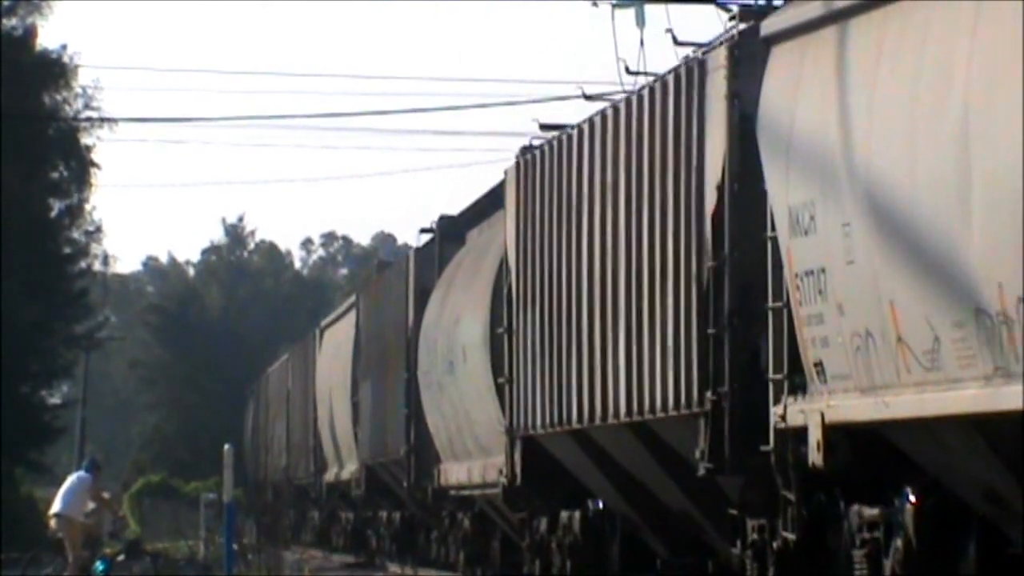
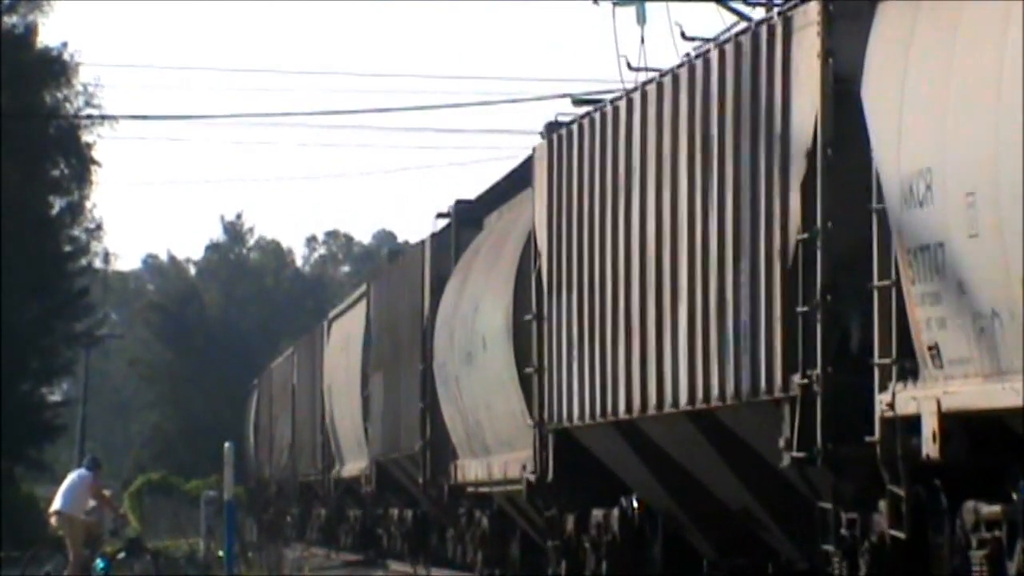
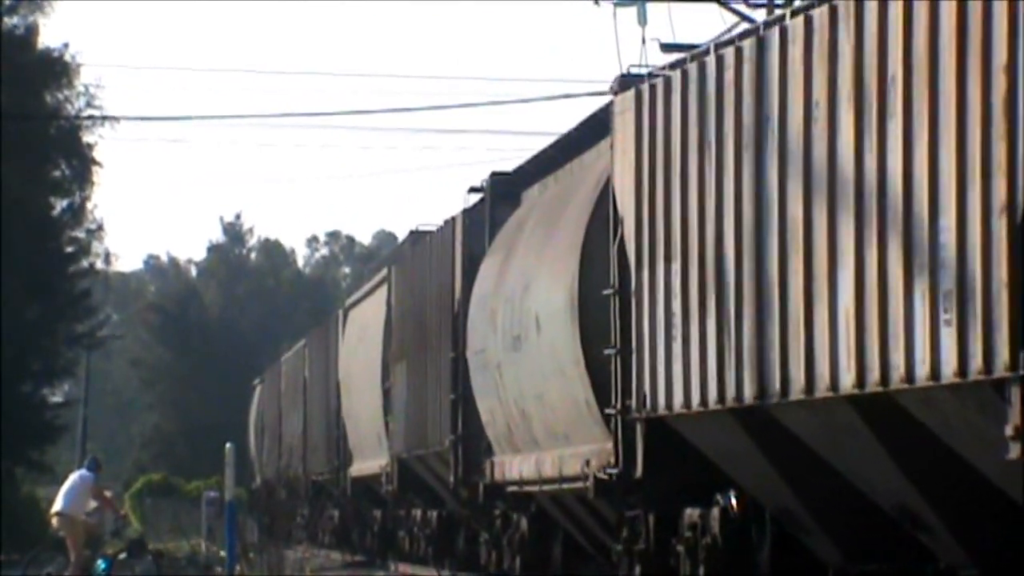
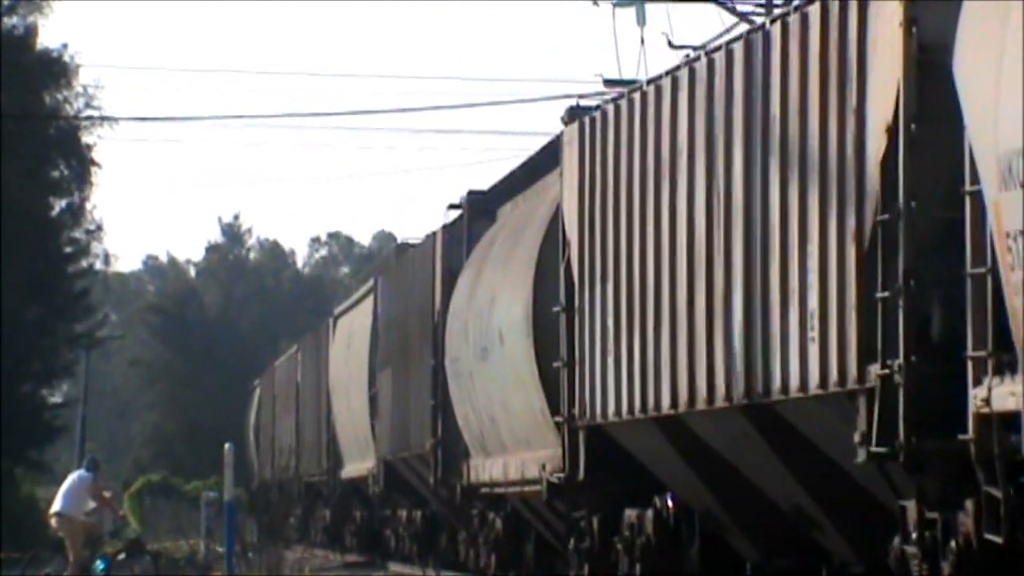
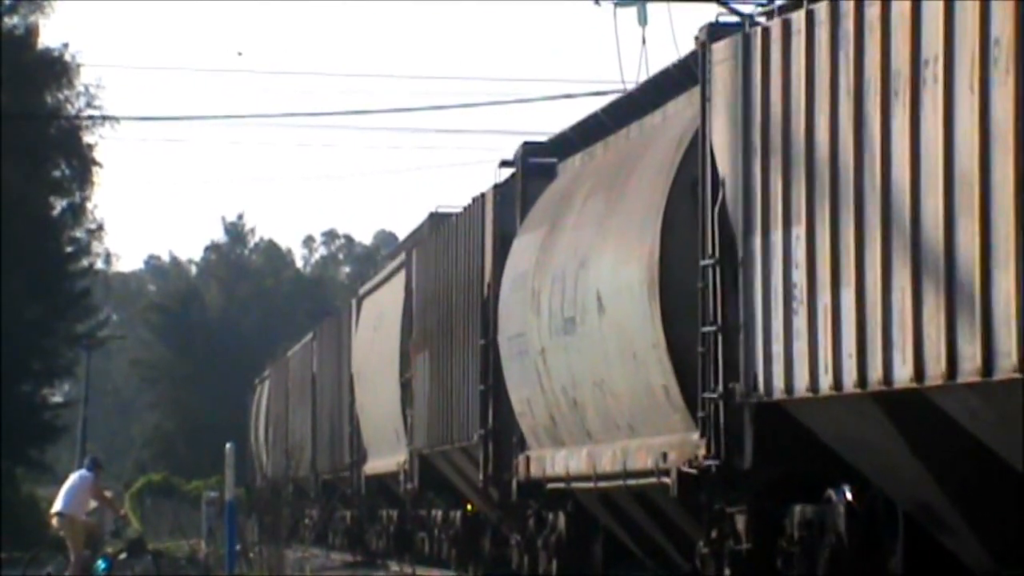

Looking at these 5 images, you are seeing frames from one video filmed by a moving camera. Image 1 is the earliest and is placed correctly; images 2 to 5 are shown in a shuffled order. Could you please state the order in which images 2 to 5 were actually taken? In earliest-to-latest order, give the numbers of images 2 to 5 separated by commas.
2, 4, 3, 5
